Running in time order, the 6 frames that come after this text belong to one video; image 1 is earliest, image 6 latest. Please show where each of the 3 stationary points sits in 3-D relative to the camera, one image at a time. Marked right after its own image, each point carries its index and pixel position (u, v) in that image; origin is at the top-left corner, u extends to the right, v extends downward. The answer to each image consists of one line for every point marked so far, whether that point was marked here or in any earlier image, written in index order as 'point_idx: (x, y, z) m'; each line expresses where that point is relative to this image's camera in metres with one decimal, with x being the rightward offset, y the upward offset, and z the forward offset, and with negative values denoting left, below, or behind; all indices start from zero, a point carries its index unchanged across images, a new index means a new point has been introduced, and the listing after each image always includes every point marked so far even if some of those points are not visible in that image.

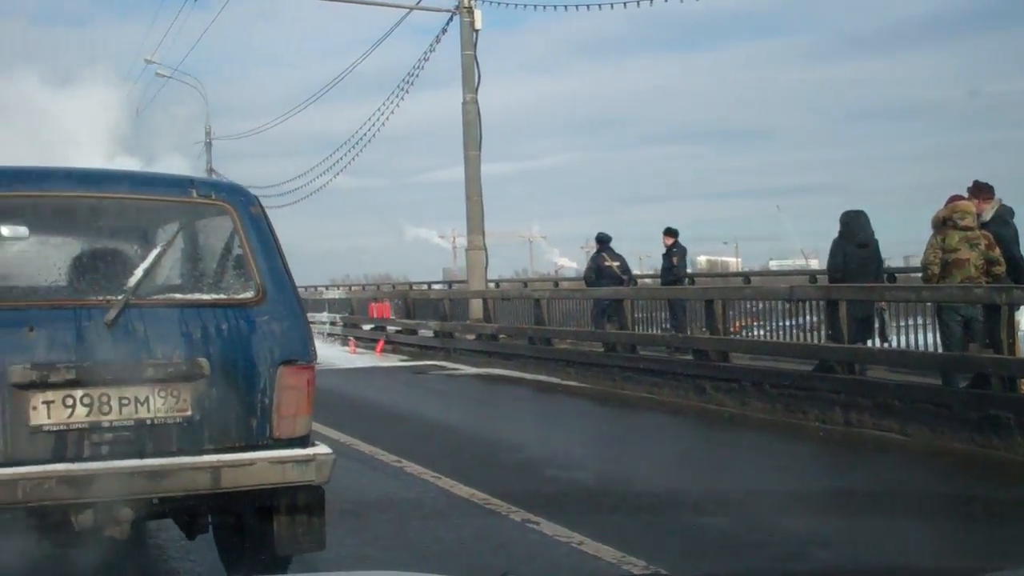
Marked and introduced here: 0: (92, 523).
0: (-1.2, -0.7, +3.5) m
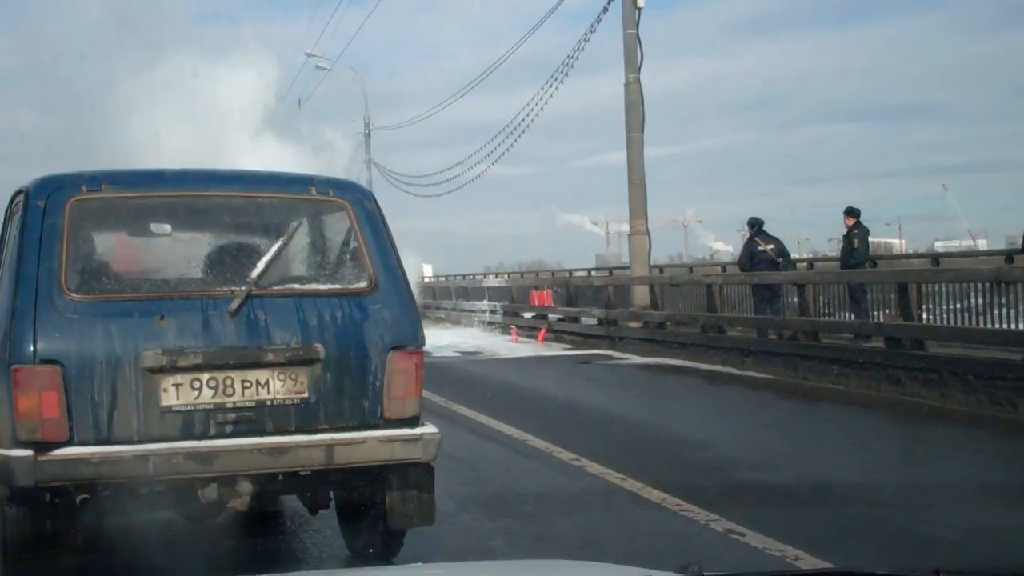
0: (-0.9, -0.6, +3.8) m
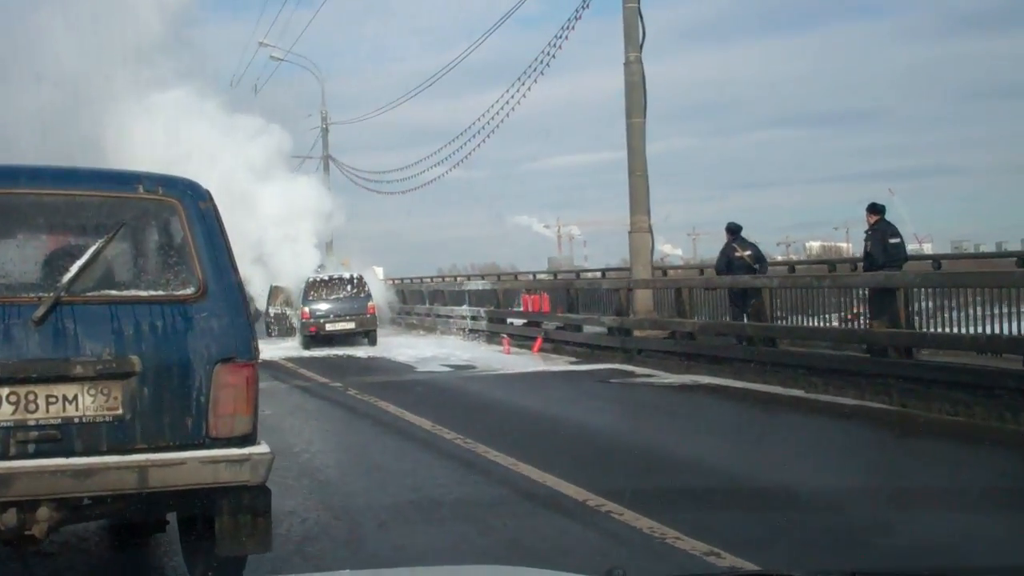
0: (-1.4, -0.7, +3.5) m
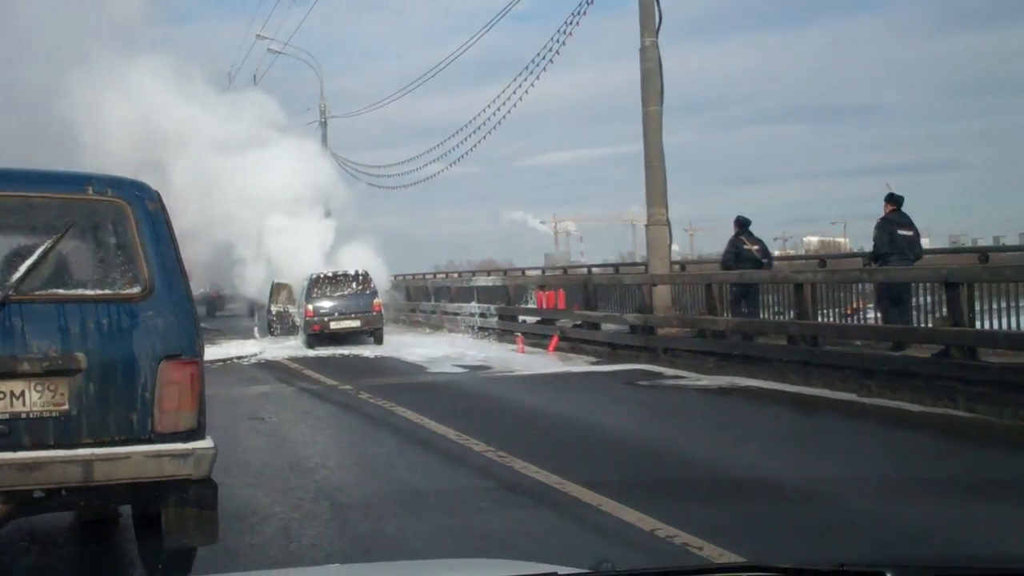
0: (-1.6, -0.7, +3.6) m
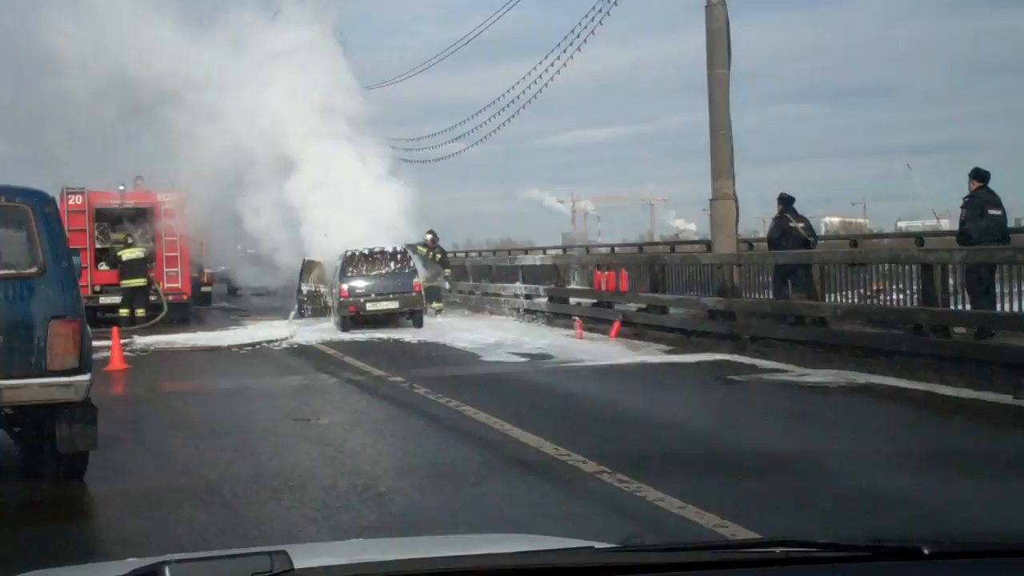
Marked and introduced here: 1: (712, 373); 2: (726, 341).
0: (-1.2, -0.6, +2.3) m
1: (+2.6, -1.1, +16.2) m
2: (+3.2, -0.8, +18.3) m
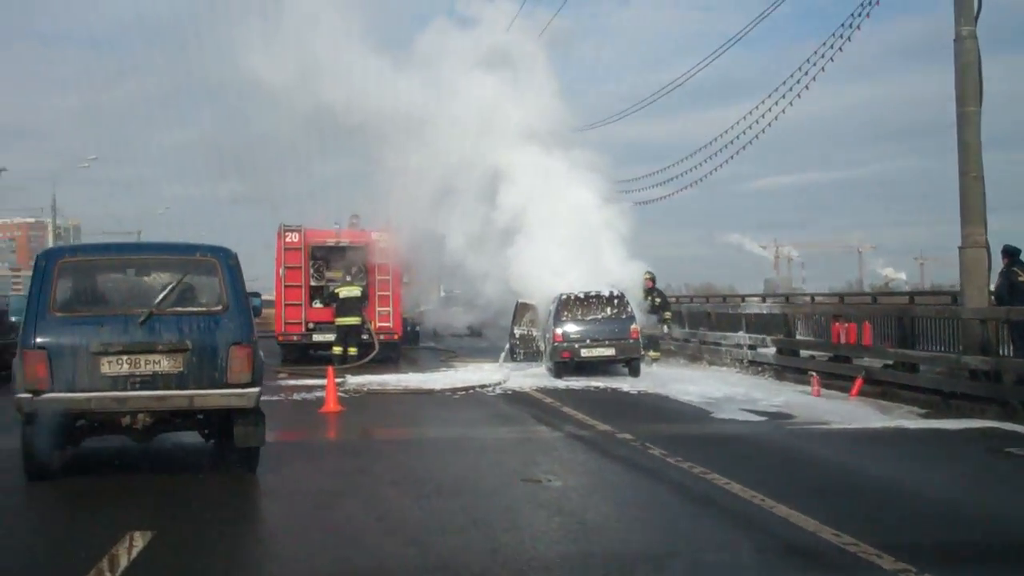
0: (-0.5, -0.7, +1.2) m
1: (+5.4, -1.8, +14.2) m
2: (+6.3, -1.5, +16.2) m
